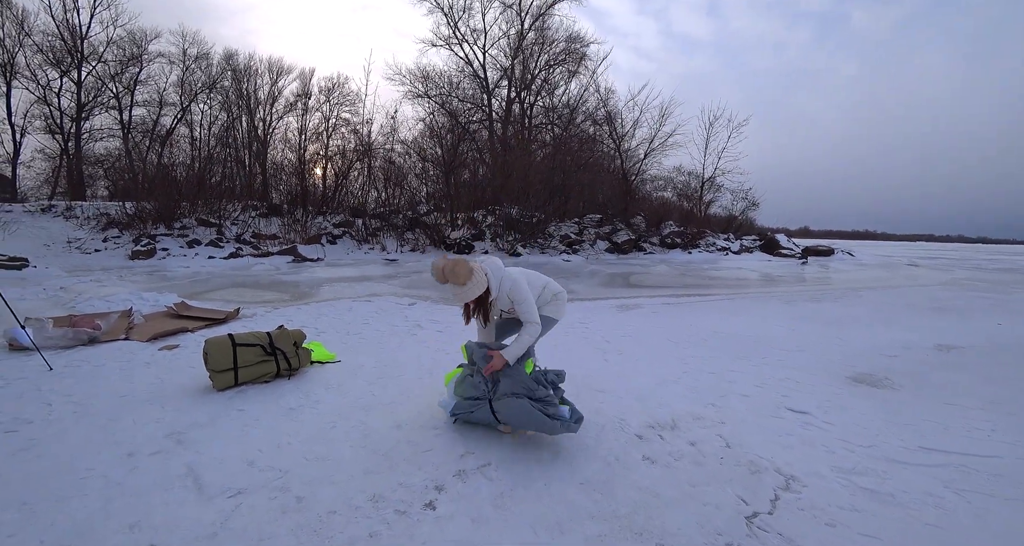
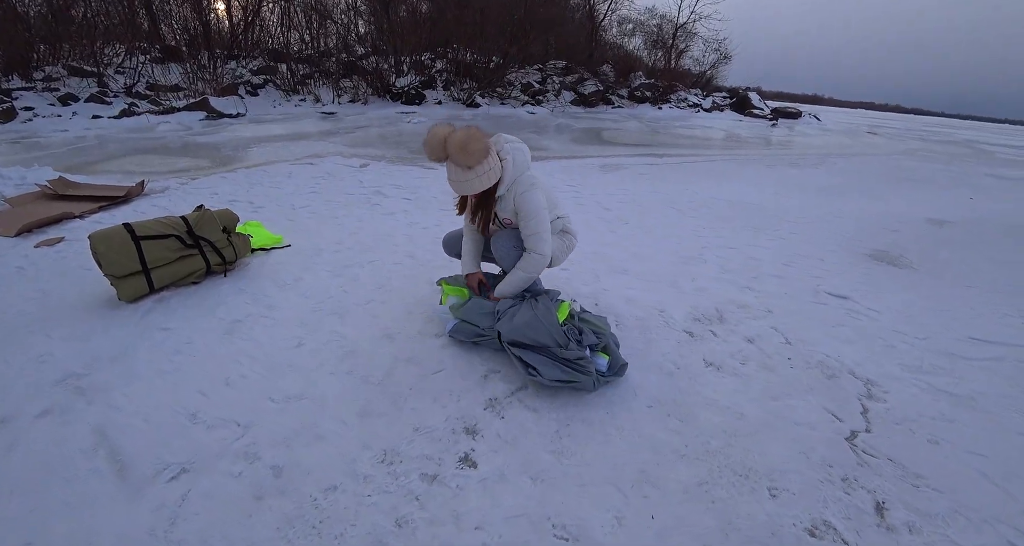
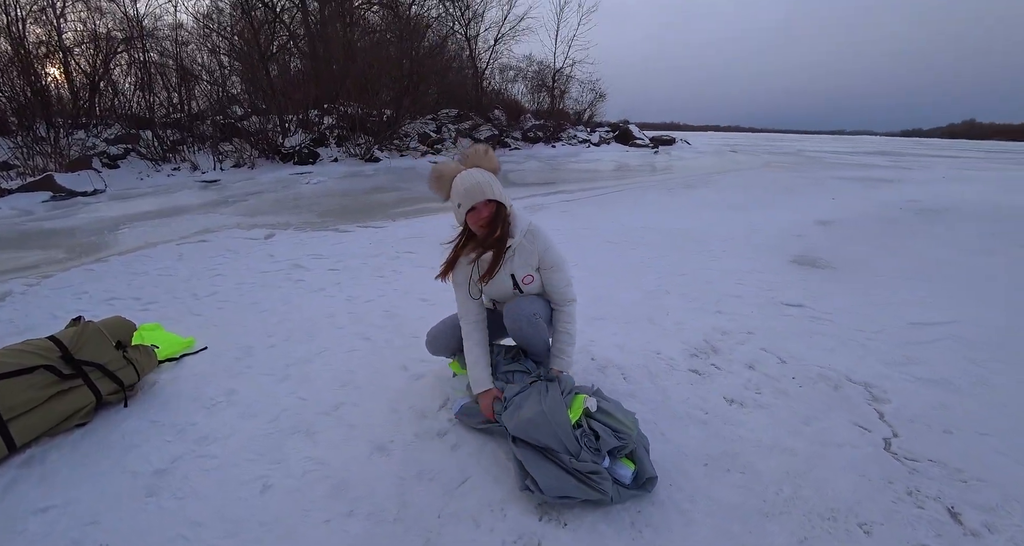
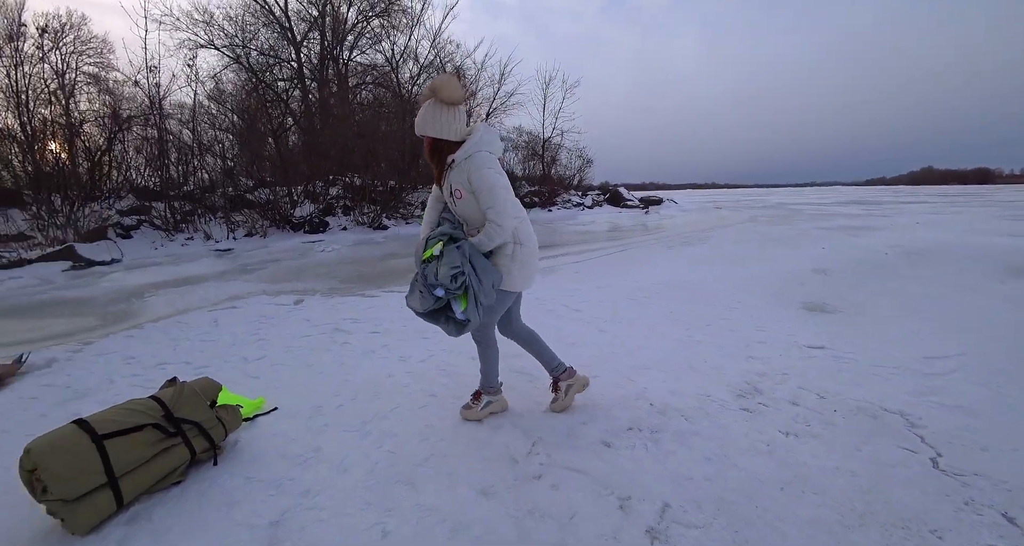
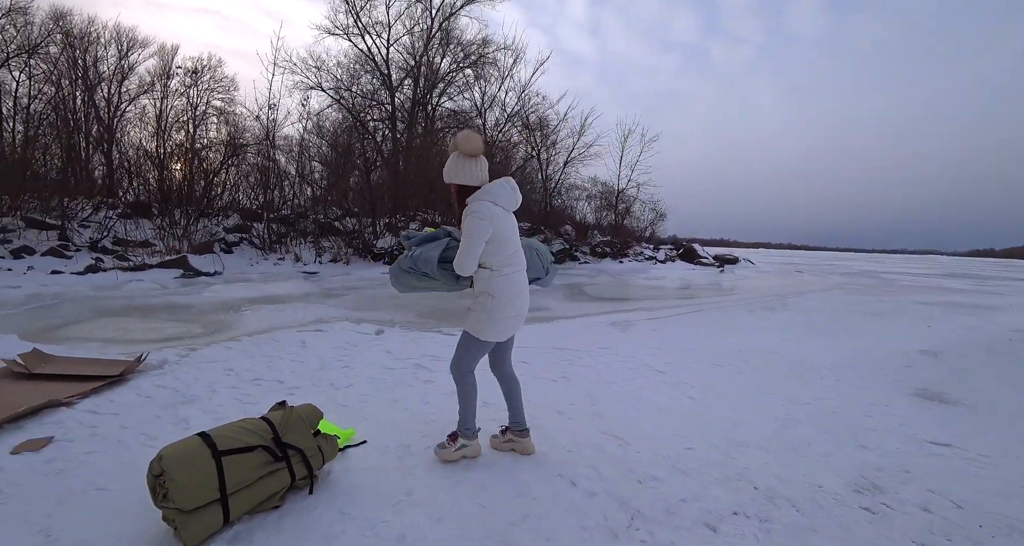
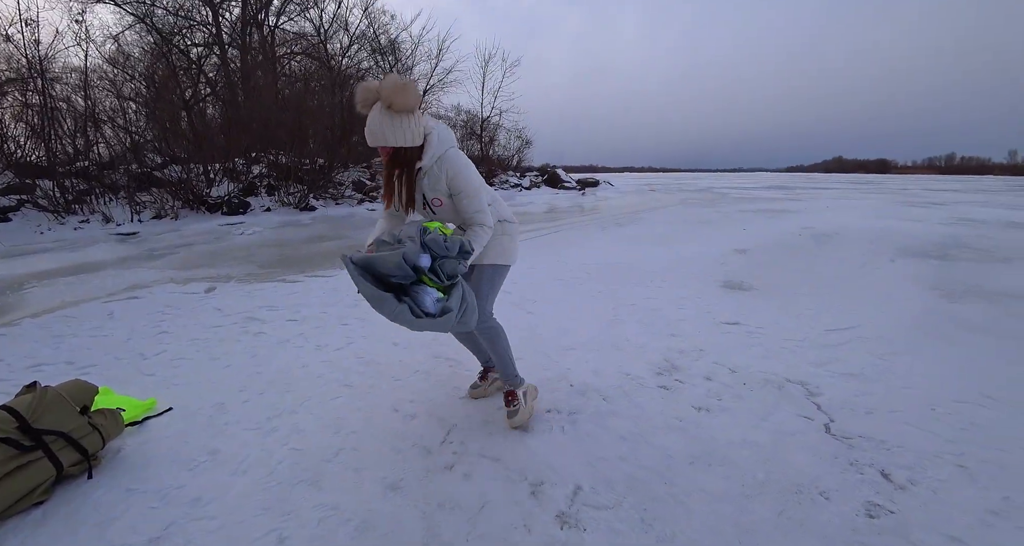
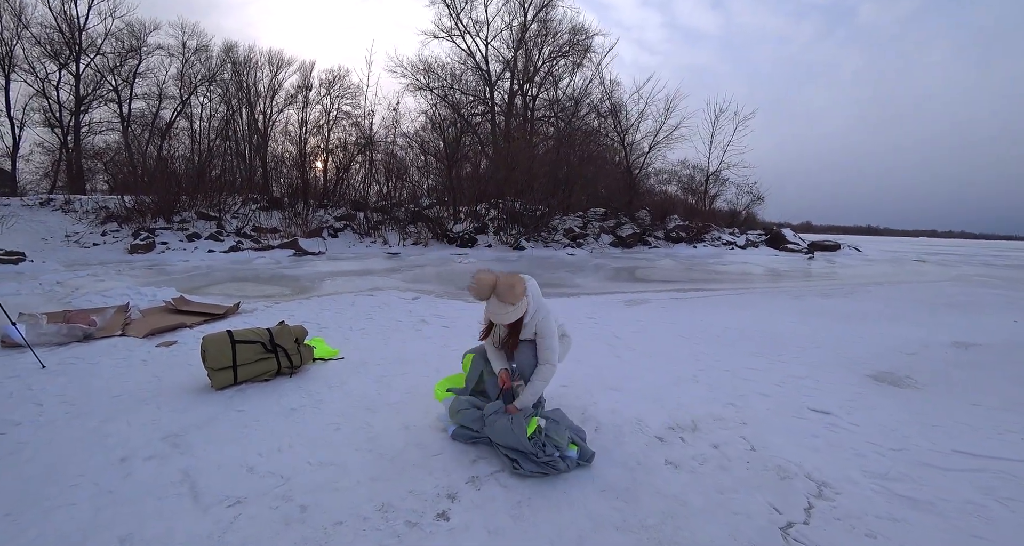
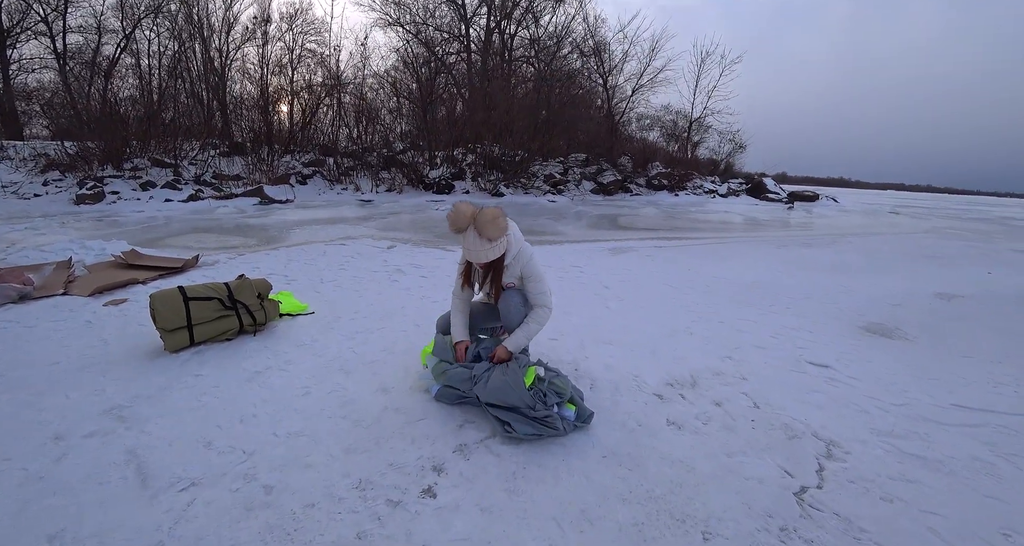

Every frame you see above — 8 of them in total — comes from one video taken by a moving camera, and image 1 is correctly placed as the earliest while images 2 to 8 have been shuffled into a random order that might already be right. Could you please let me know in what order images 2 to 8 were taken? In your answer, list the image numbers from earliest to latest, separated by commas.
7, 8, 2, 3, 6, 4, 5
